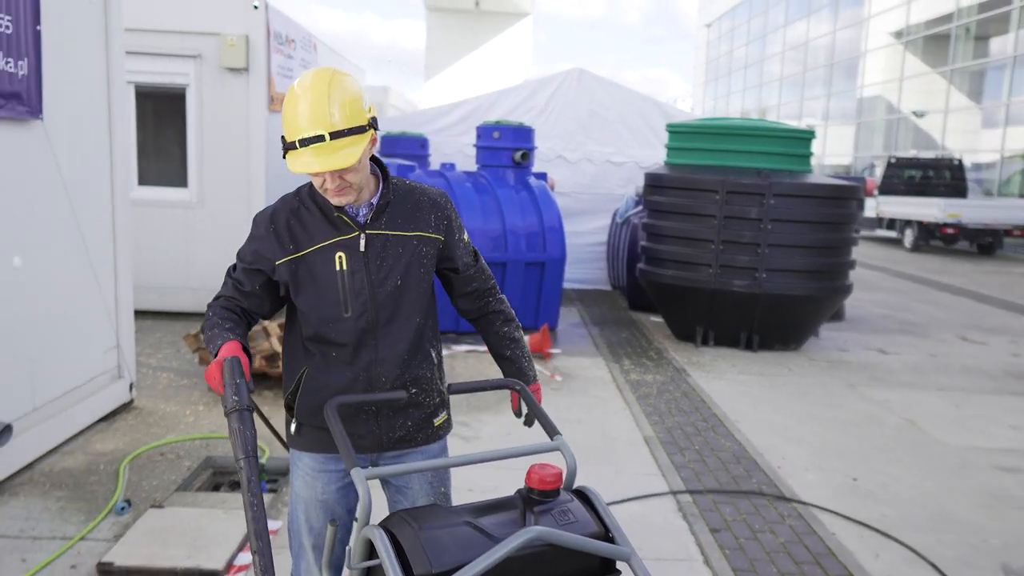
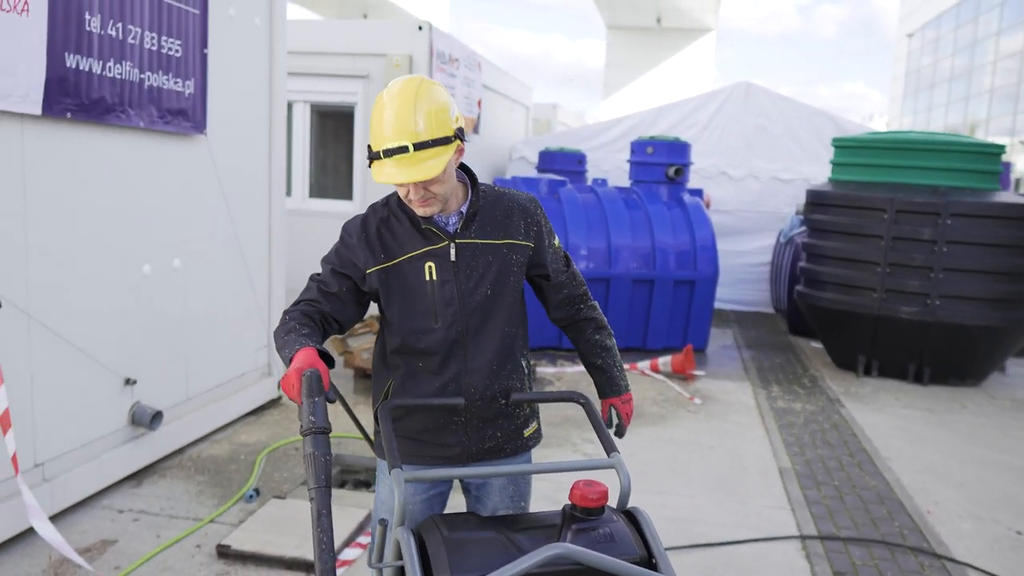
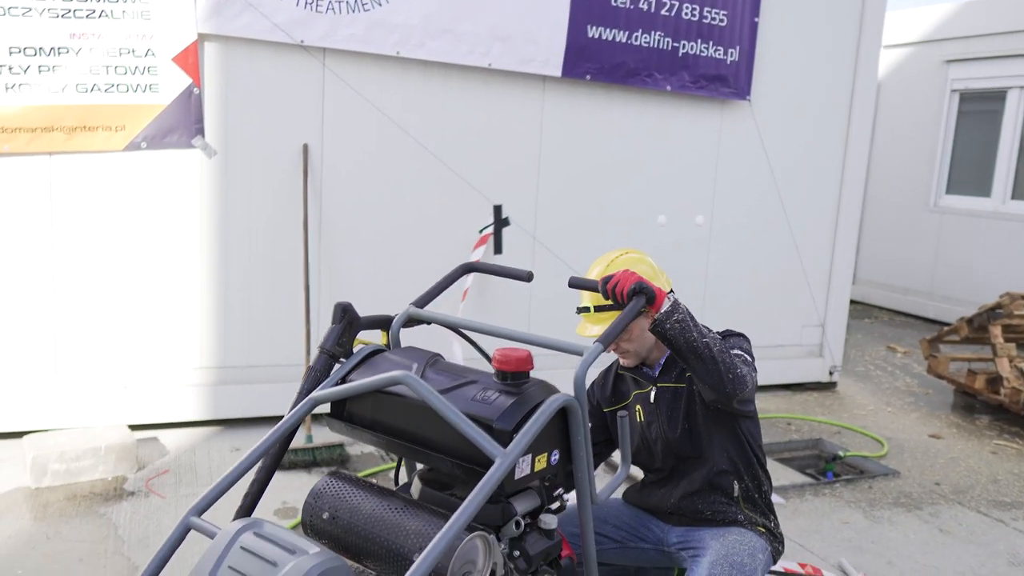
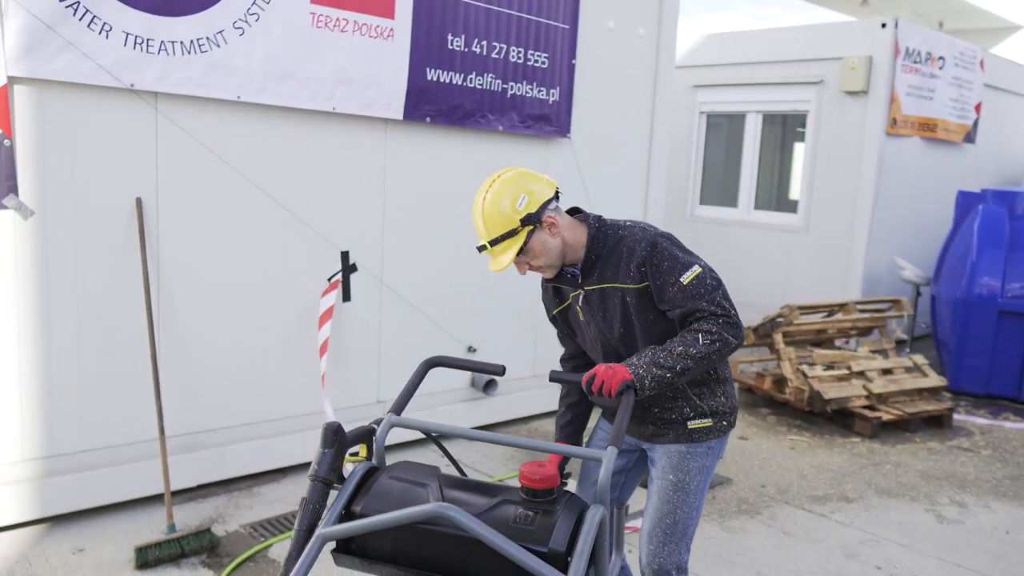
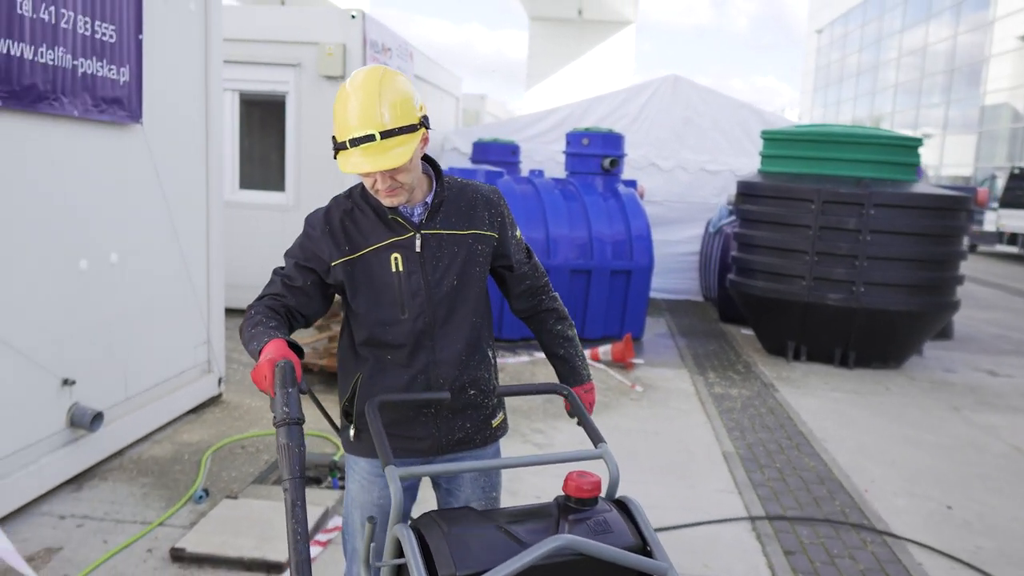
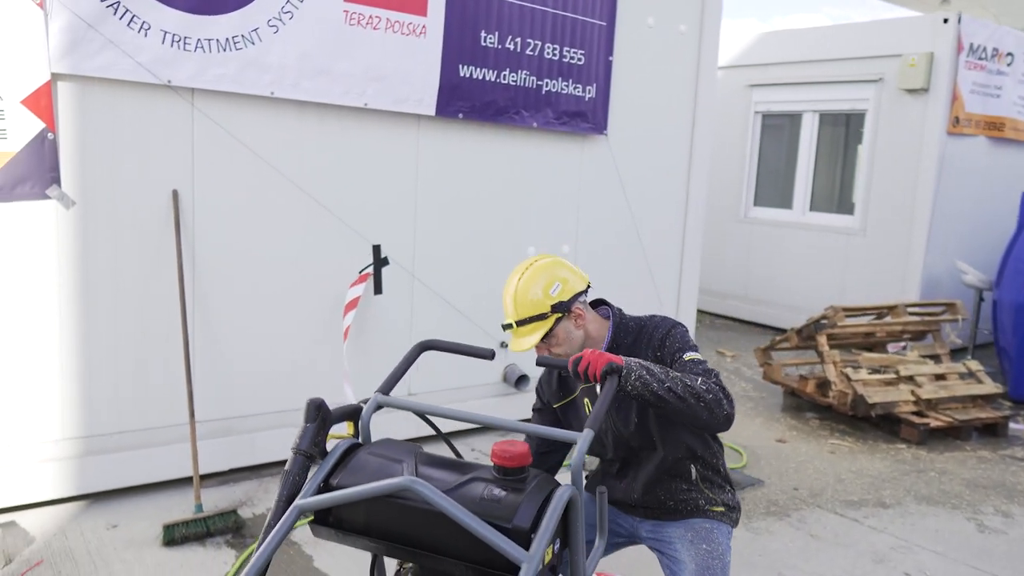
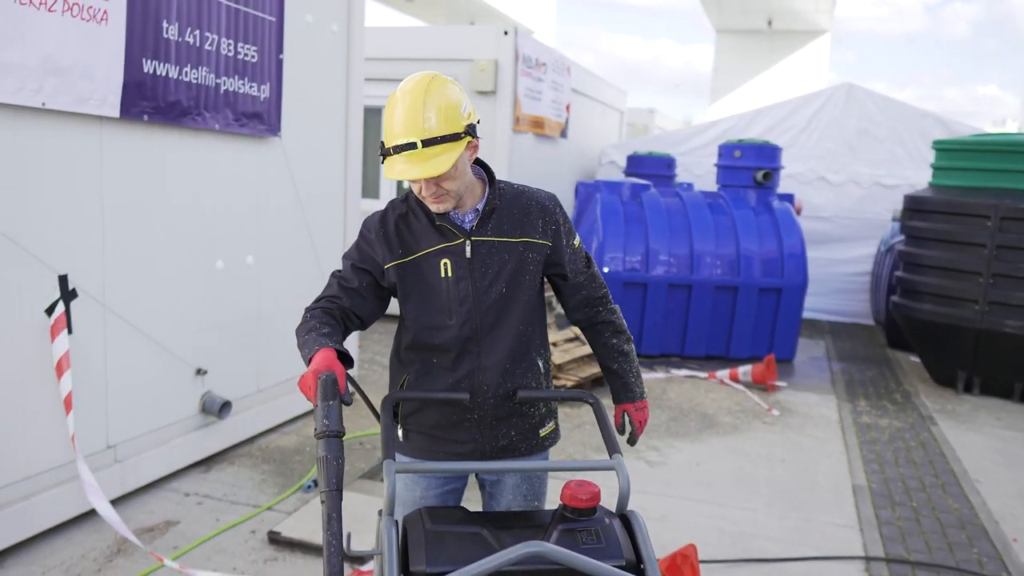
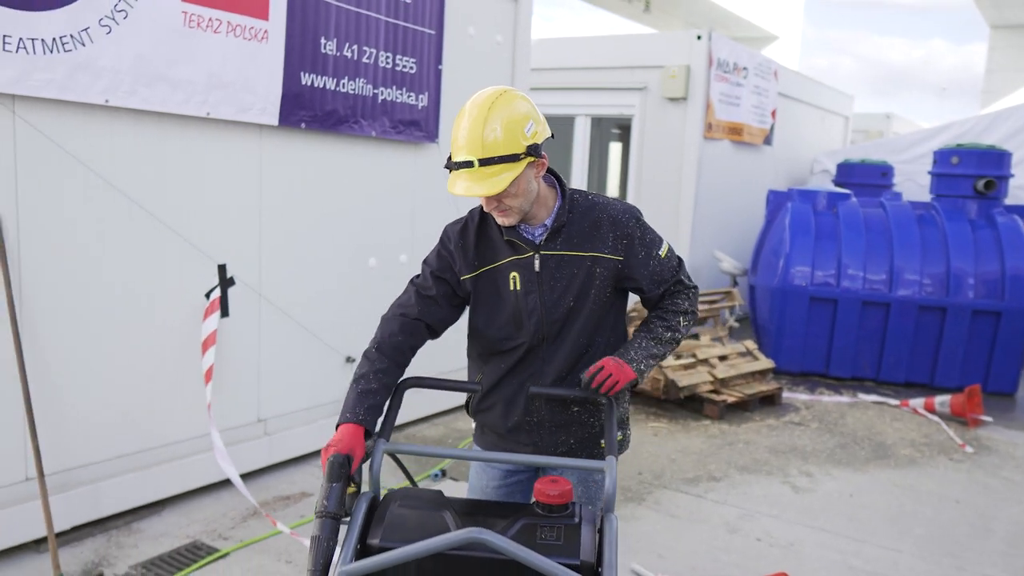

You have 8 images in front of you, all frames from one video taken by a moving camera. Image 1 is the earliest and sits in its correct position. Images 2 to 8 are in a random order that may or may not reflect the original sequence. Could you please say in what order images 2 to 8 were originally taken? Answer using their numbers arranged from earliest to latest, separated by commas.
5, 2, 7, 8, 4, 6, 3
